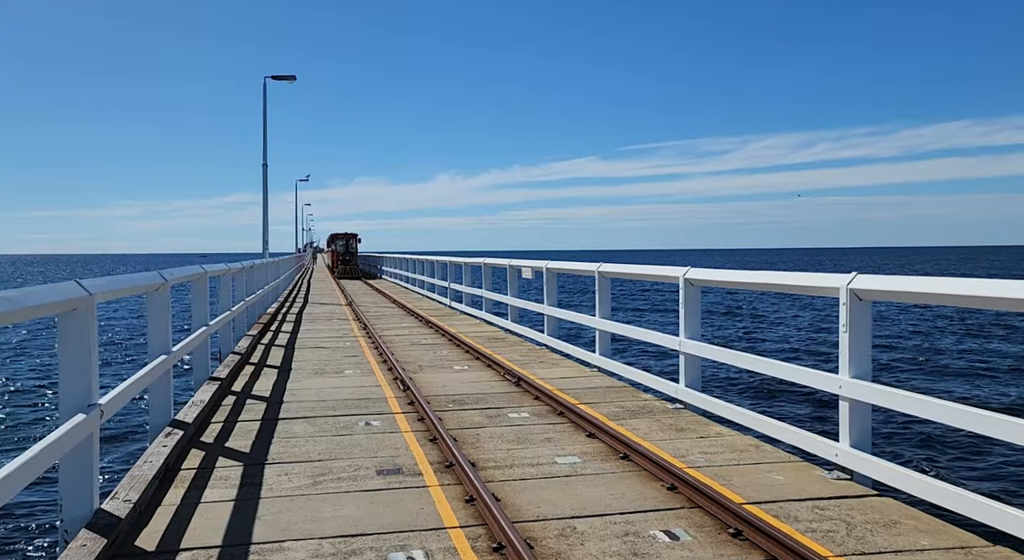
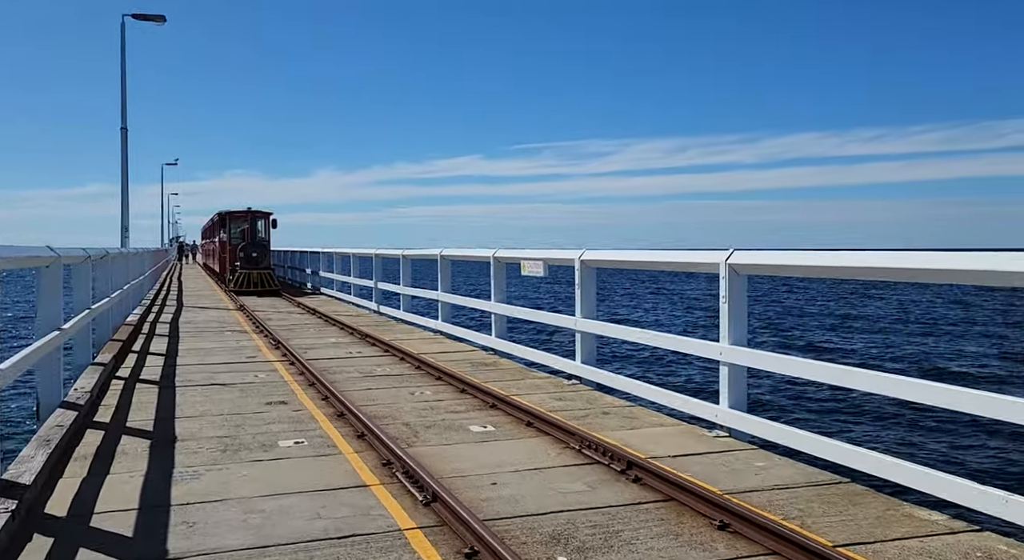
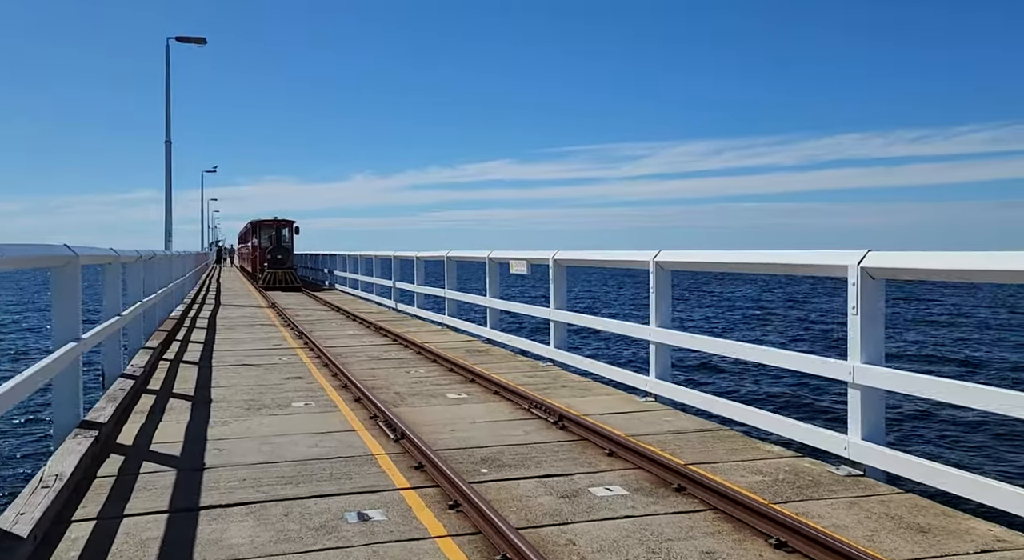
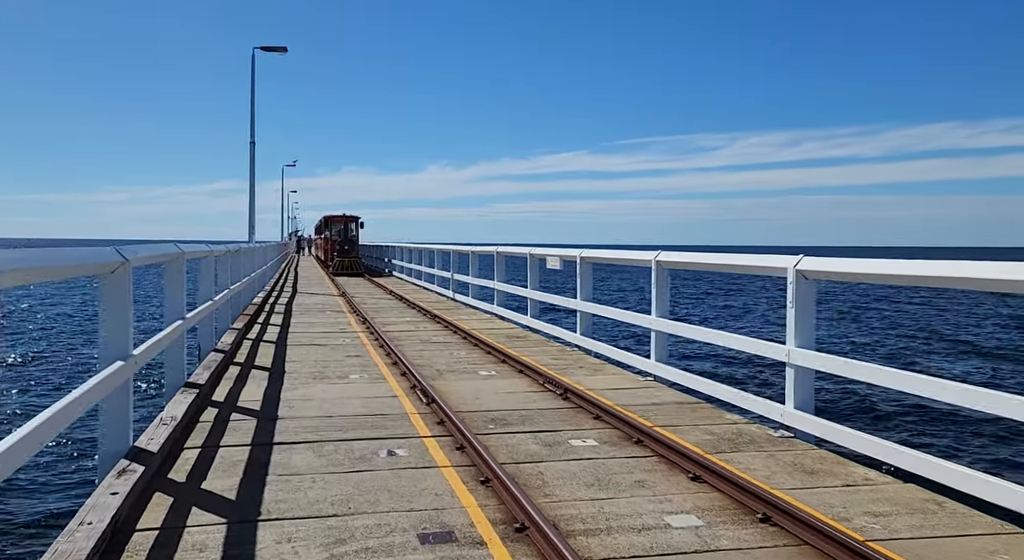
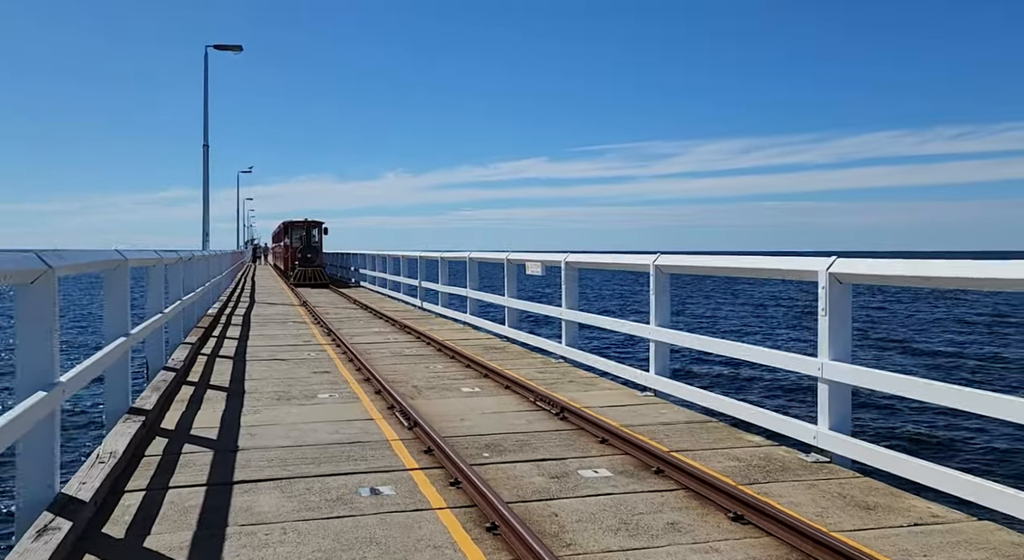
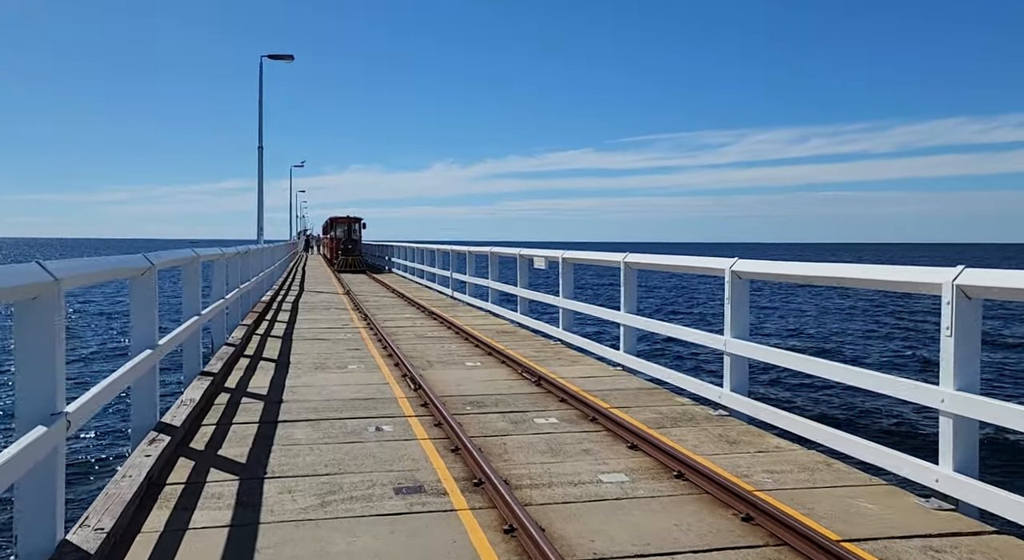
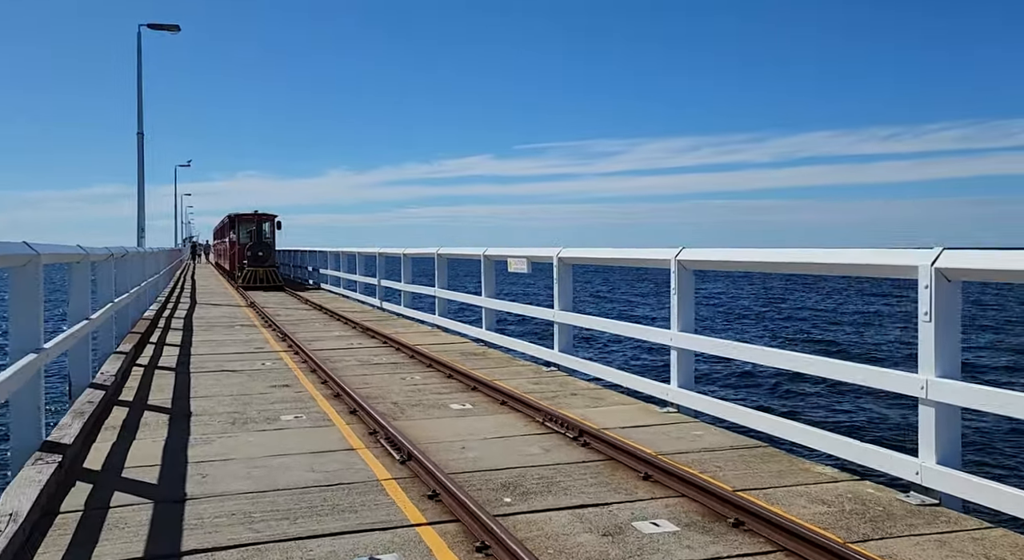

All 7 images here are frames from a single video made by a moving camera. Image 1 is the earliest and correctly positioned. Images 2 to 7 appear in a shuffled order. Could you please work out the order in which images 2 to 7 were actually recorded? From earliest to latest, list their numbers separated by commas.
6, 4, 5, 3, 7, 2
